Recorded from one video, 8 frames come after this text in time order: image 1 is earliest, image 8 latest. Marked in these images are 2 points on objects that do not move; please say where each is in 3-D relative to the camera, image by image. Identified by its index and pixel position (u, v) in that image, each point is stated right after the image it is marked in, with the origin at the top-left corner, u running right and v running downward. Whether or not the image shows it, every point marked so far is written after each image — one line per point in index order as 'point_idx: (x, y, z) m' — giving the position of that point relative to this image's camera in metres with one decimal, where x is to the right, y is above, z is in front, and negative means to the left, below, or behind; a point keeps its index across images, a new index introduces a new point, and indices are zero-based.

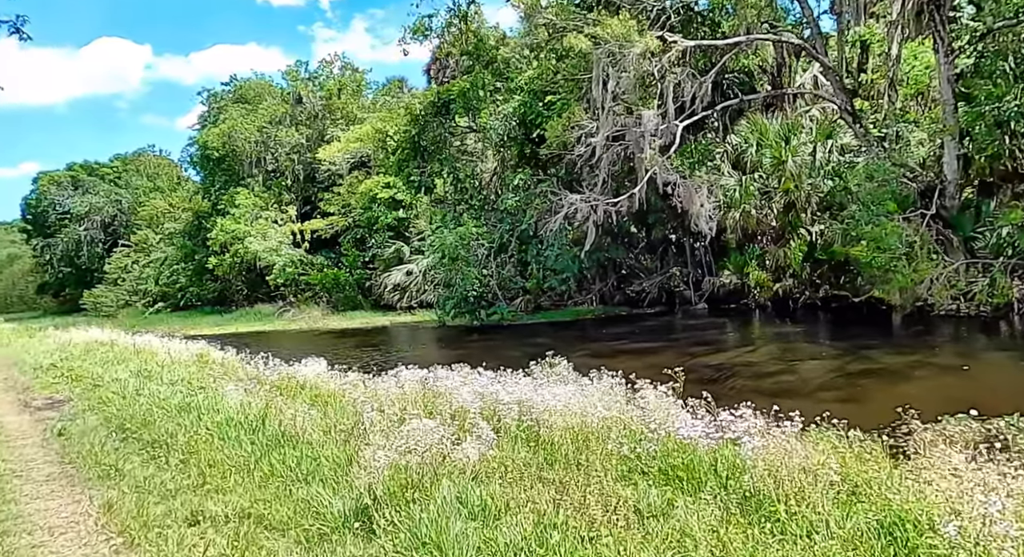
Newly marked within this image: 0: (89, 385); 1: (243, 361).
0: (-5.3, -1.4, +10.3) m
1: (-3.5, -1.2, +10.9) m
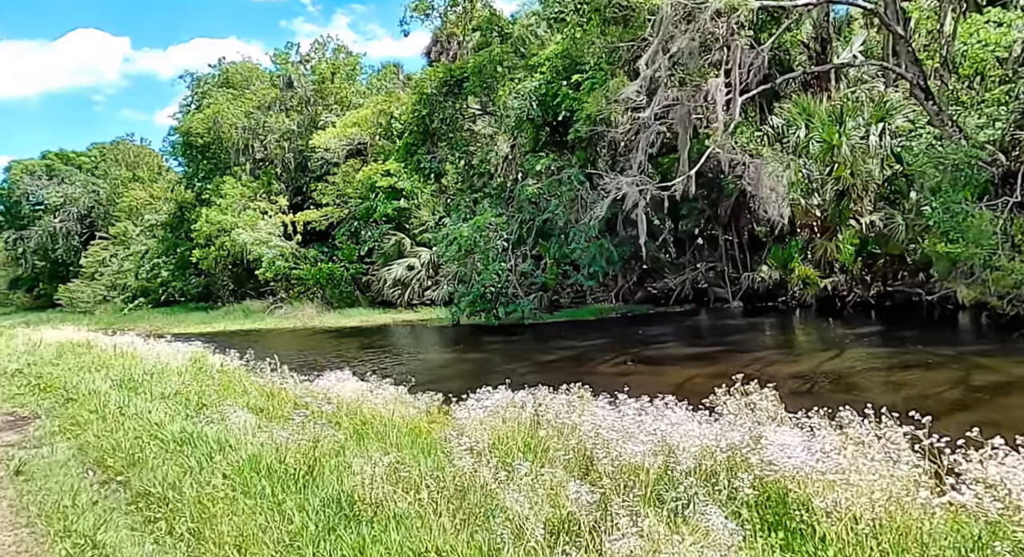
0: (-4.7, -1.3, +8.5) m
1: (-2.9, -1.1, +9.2) m
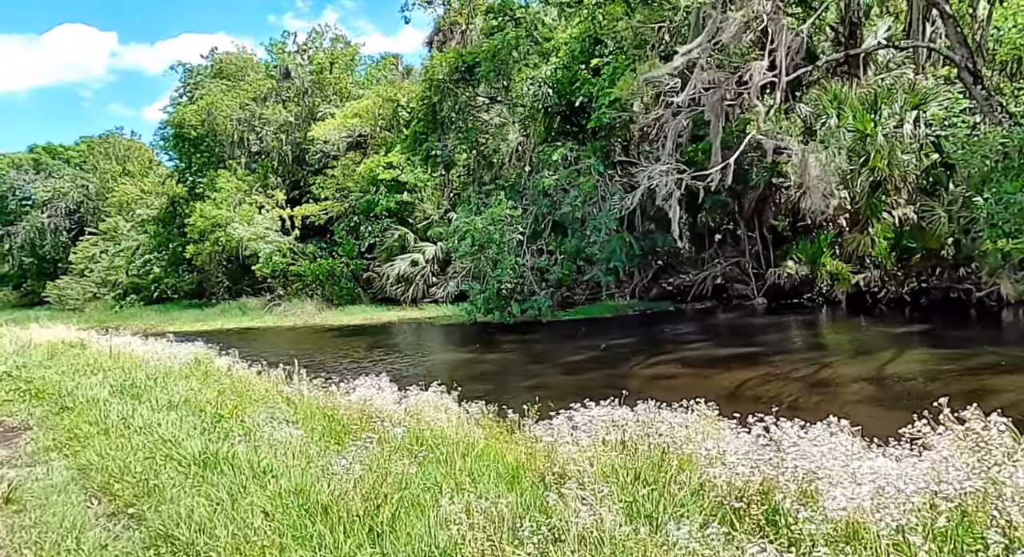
0: (-4.3, -1.2, +7.6) m
1: (-2.5, -1.0, +8.4) m
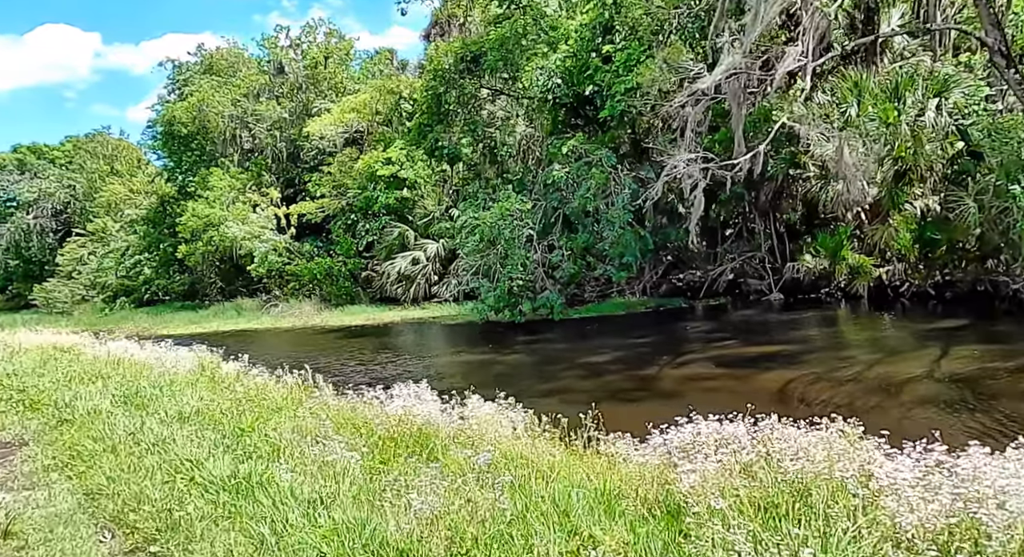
0: (-3.9, -1.2, +7.0) m
1: (-2.2, -1.0, +7.8) m
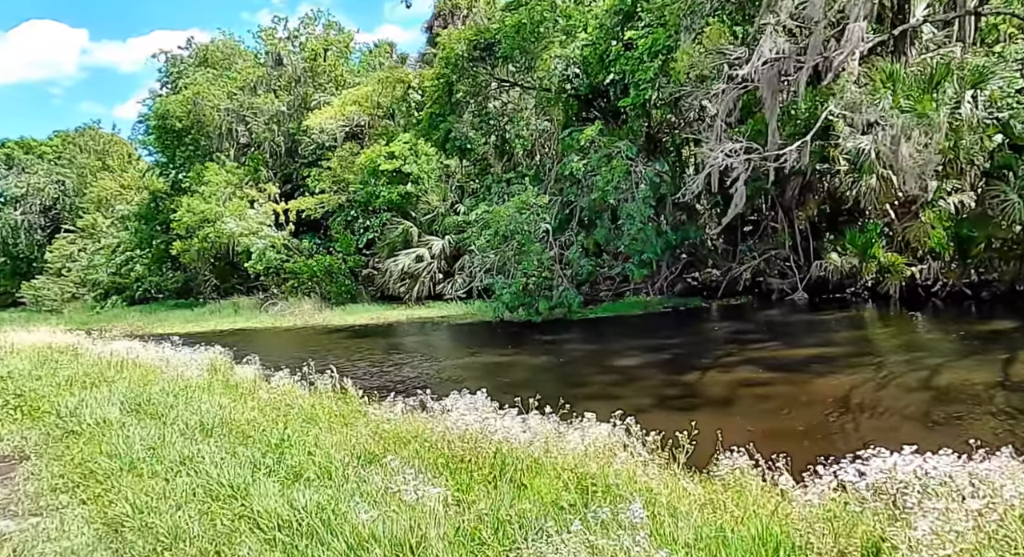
0: (-3.5, -1.2, +6.3) m
1: (-1.8, -1.0, +7.1) m
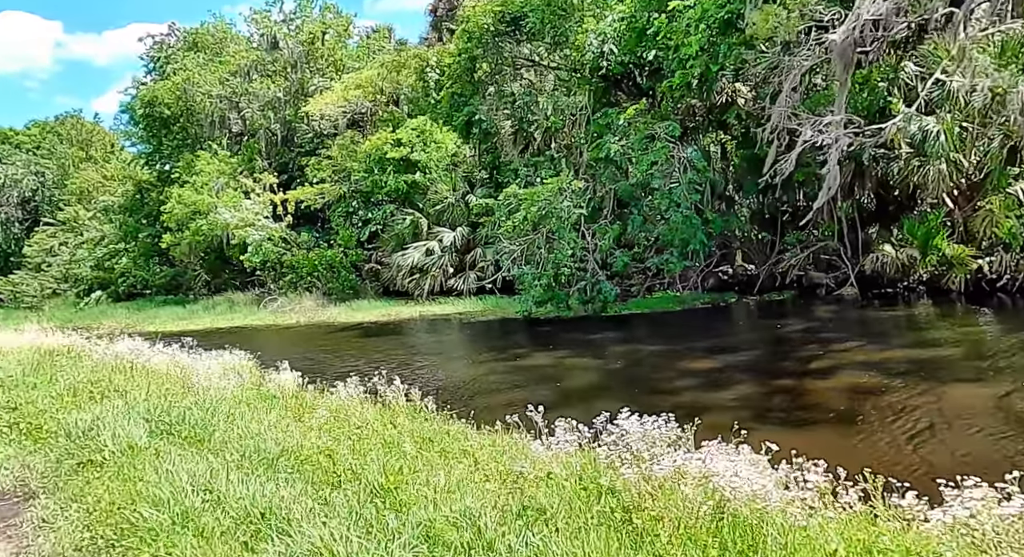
0: (-2.7, -1.1, +5.1) m
1: (-1.0, -0.9, +5.9) m
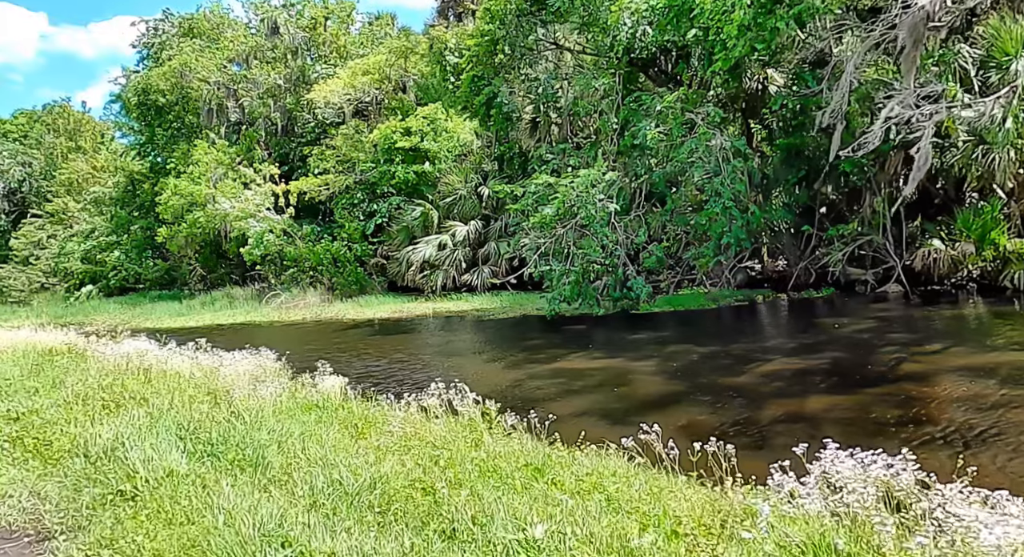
0: (-2.1, -1.1, +4.1) m
1: (-0.4, -0.9, +5.0) m
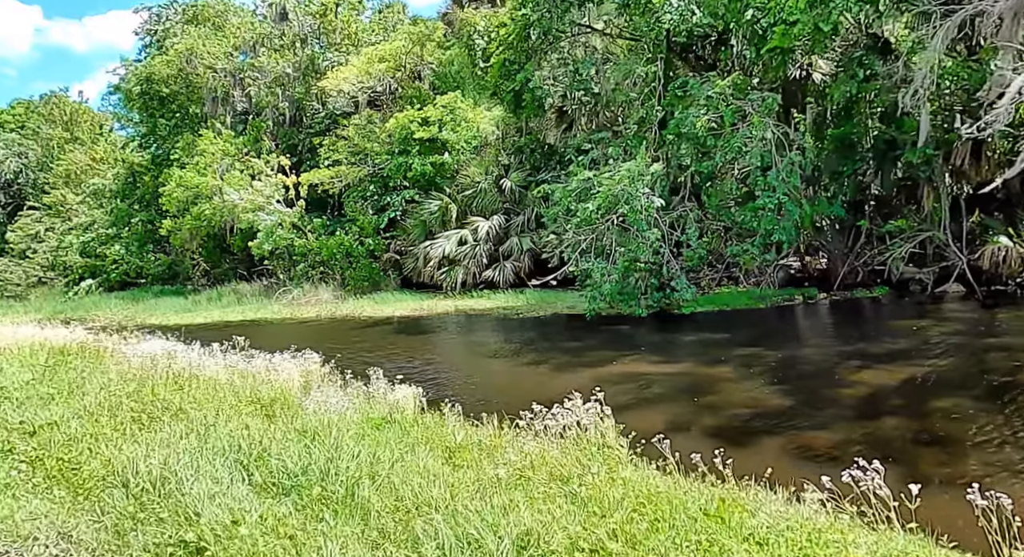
0: (-1.5, -1.0, +3.2) m
1: (+0.3, -0.8, +4.1) m
